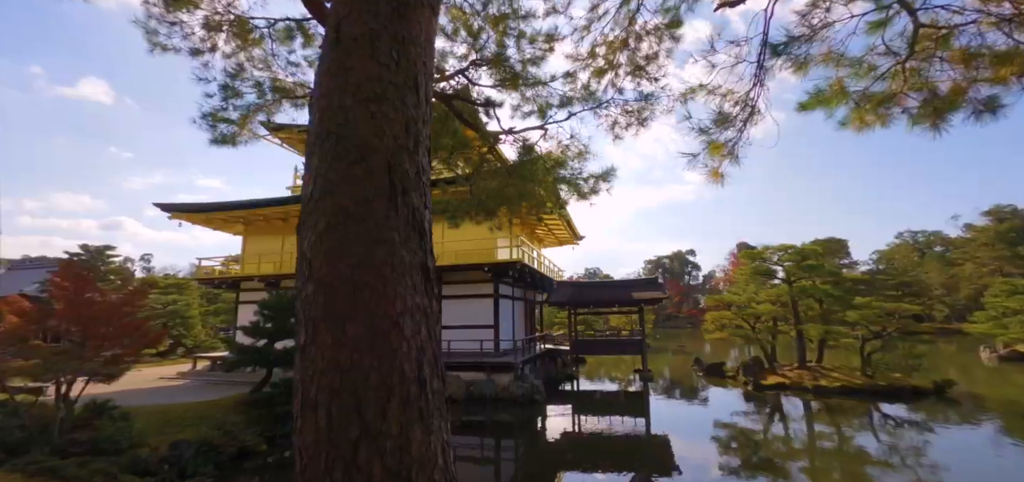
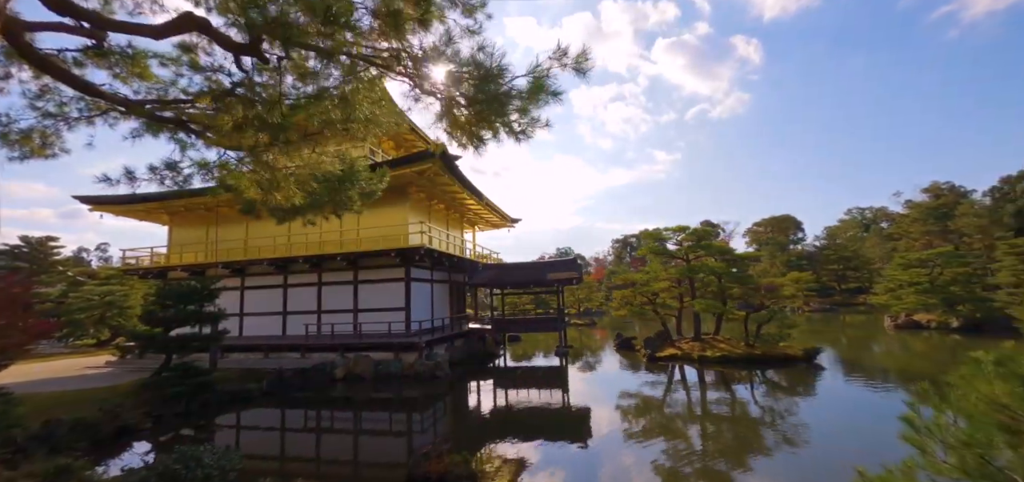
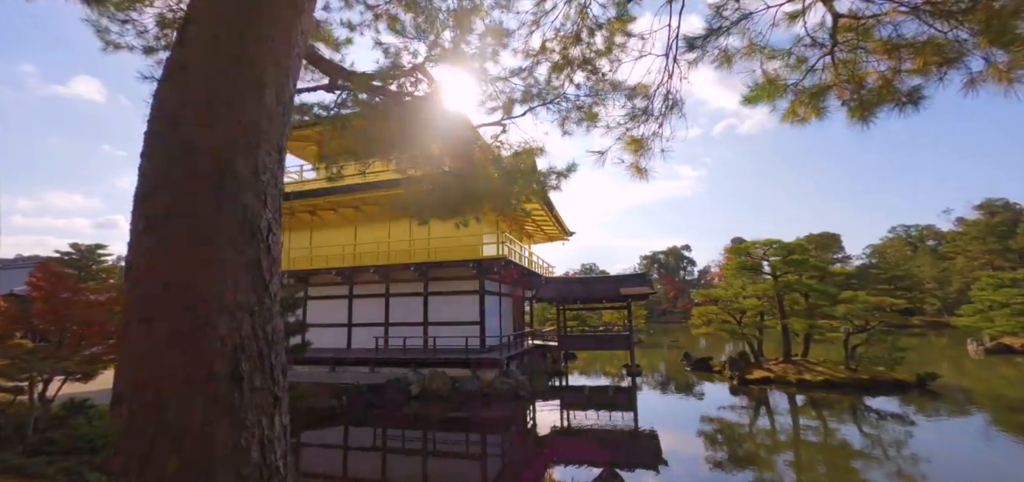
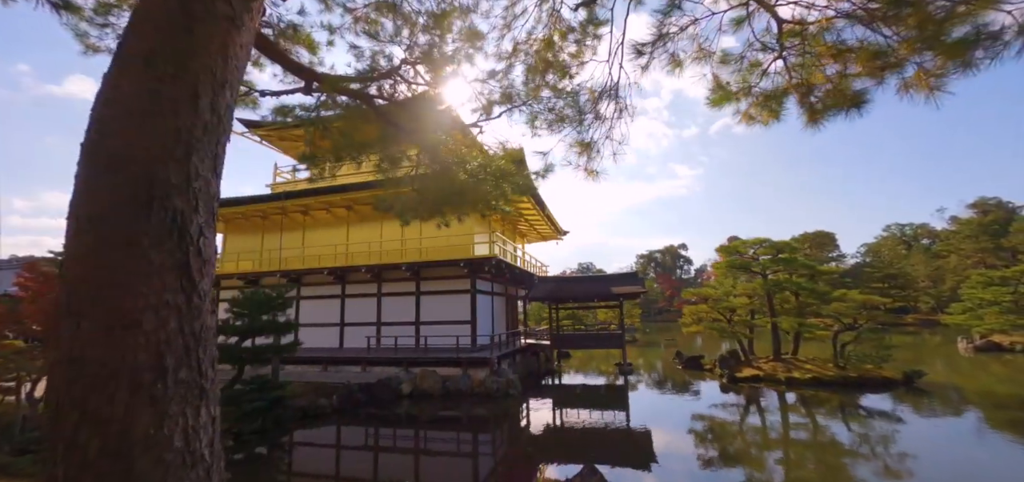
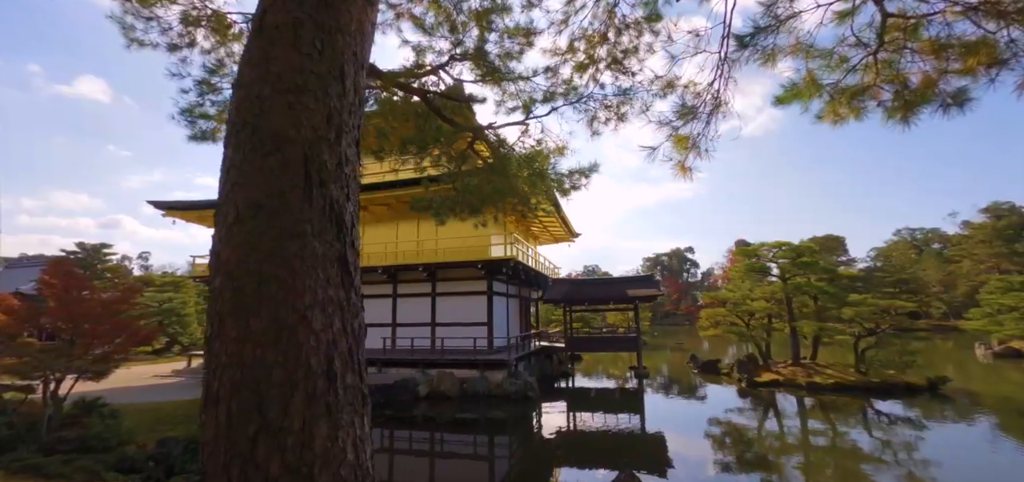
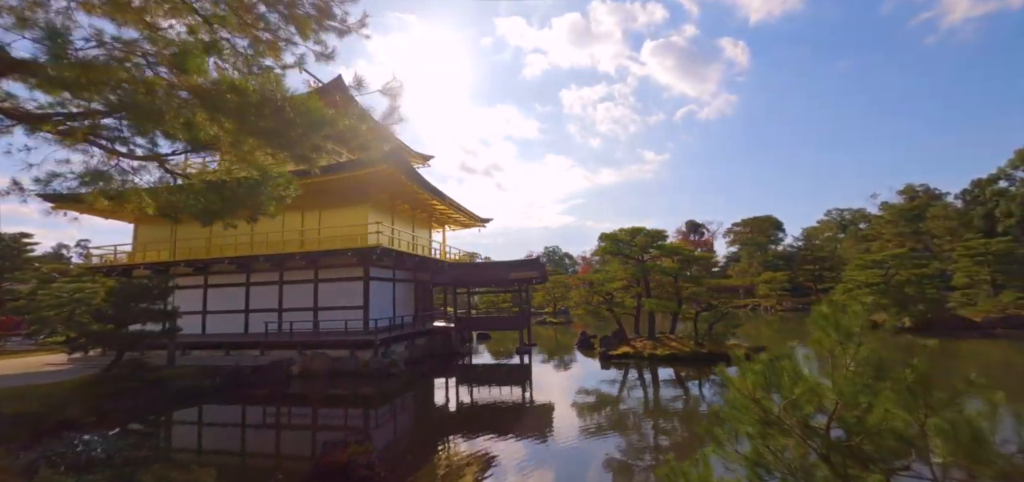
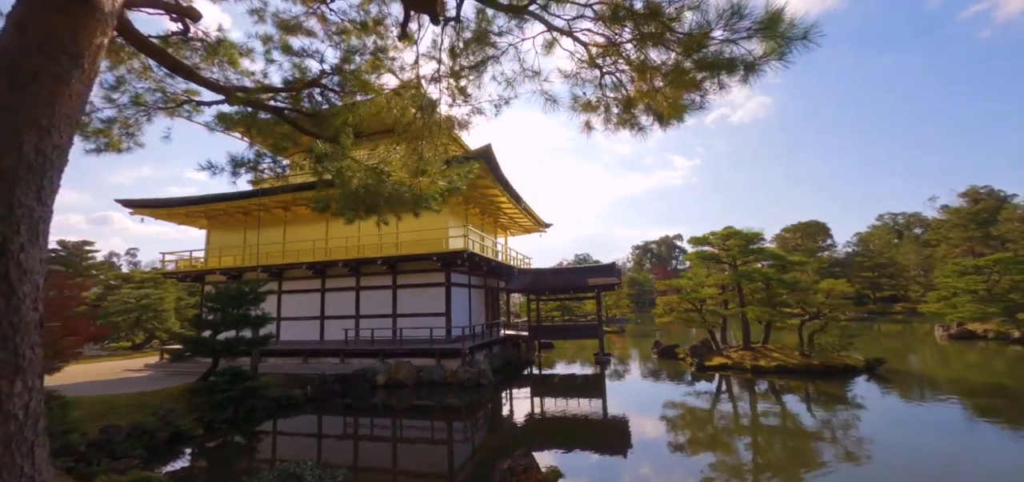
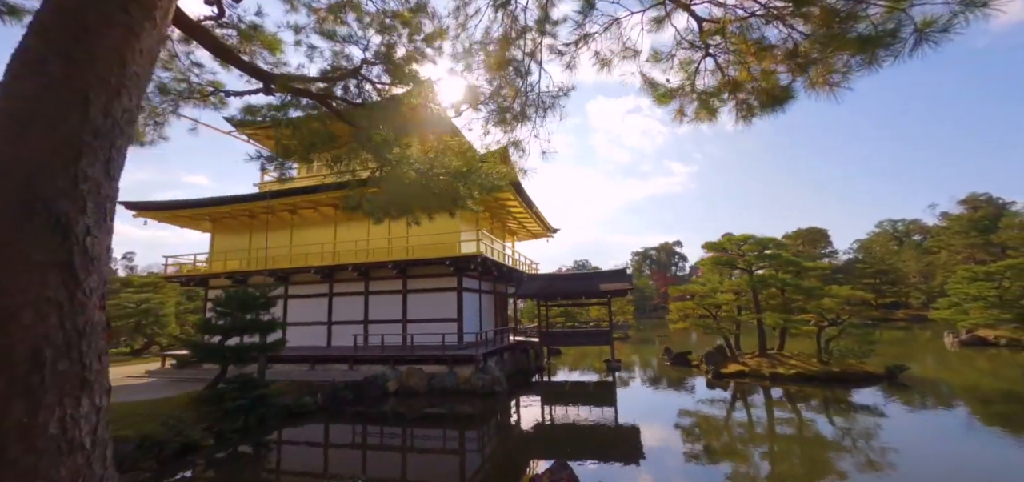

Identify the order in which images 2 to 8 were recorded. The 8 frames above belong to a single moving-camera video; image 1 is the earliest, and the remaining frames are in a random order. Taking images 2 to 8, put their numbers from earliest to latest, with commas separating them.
5, 3, 4, 8, 7, 2, 6
